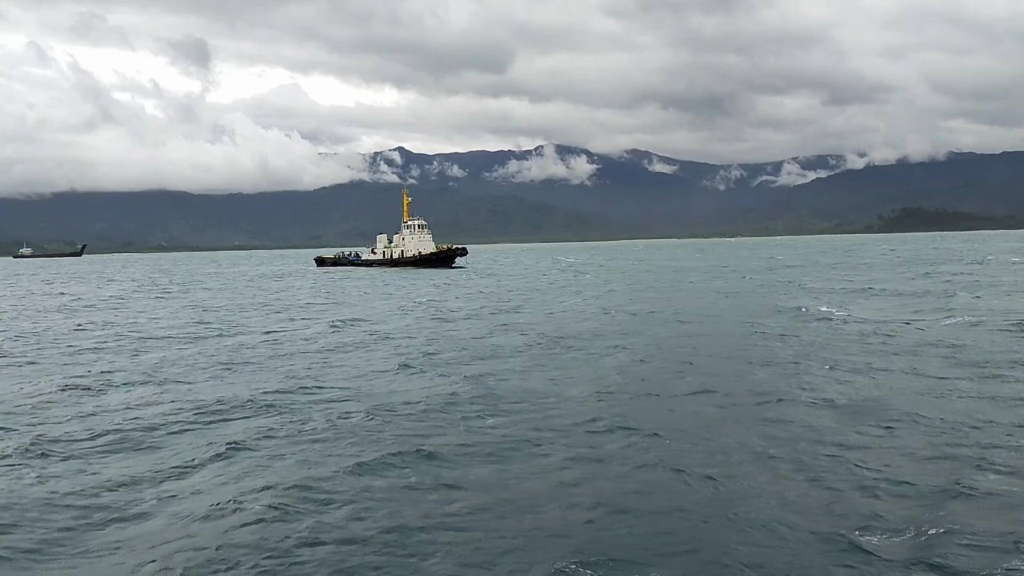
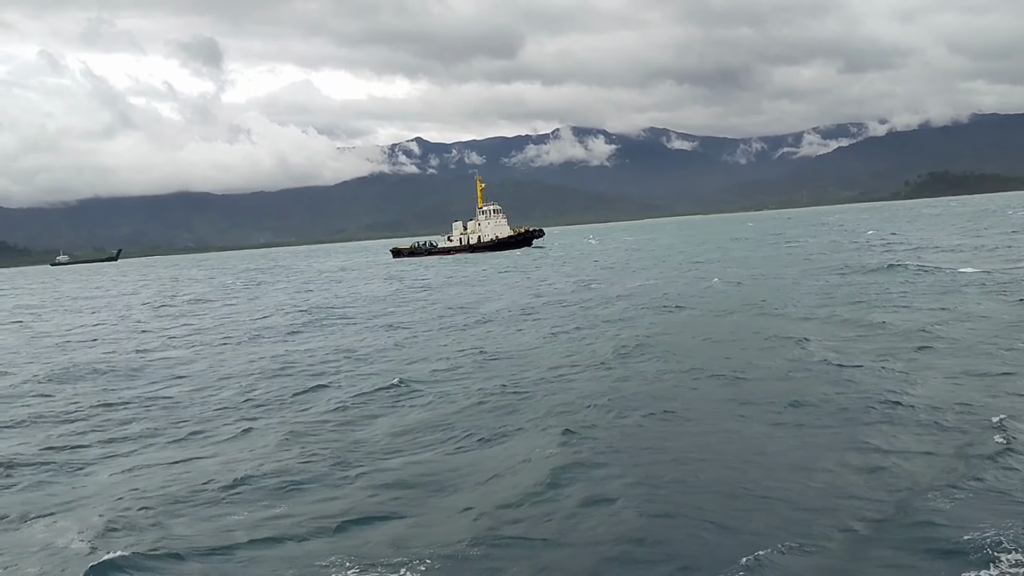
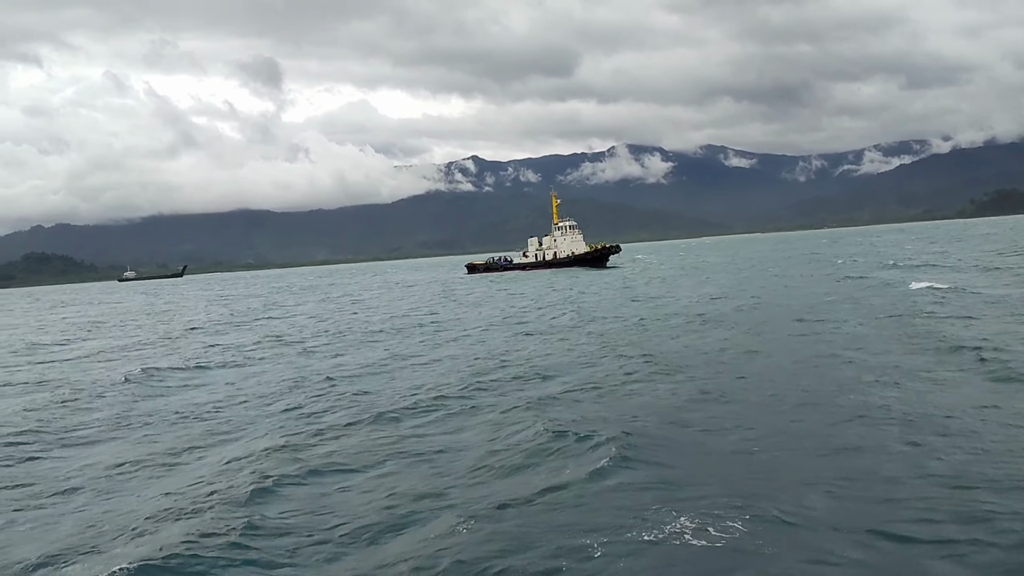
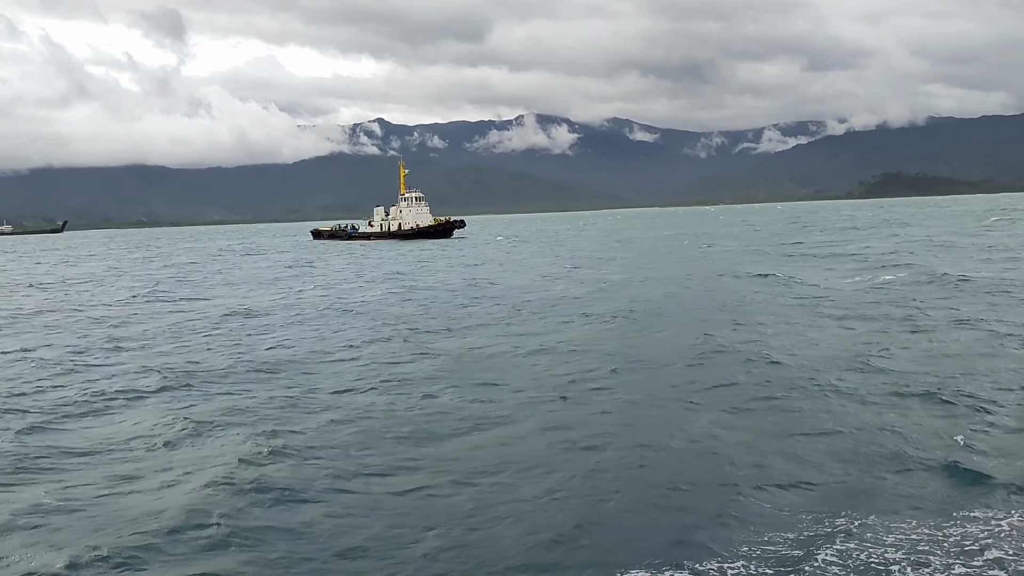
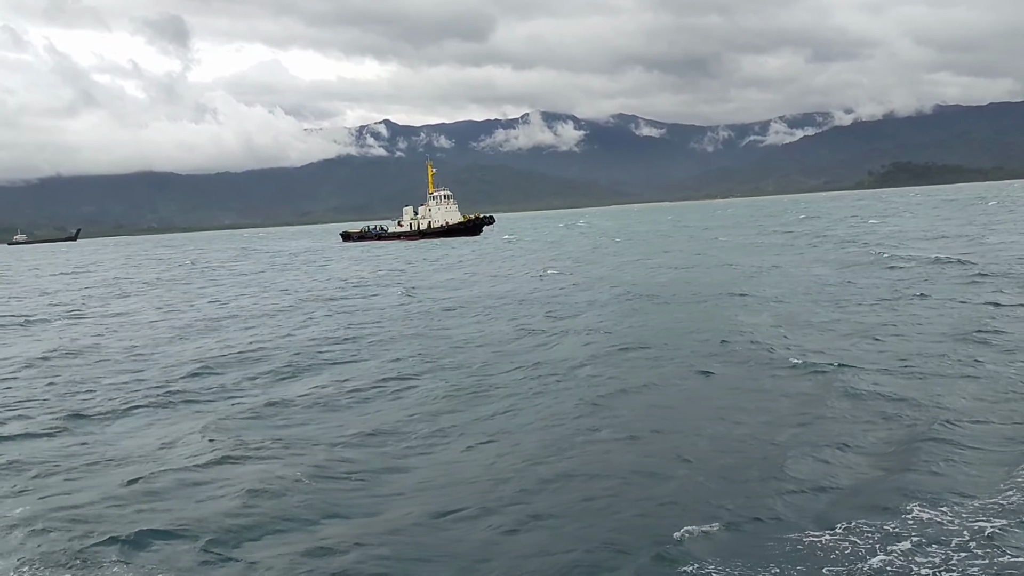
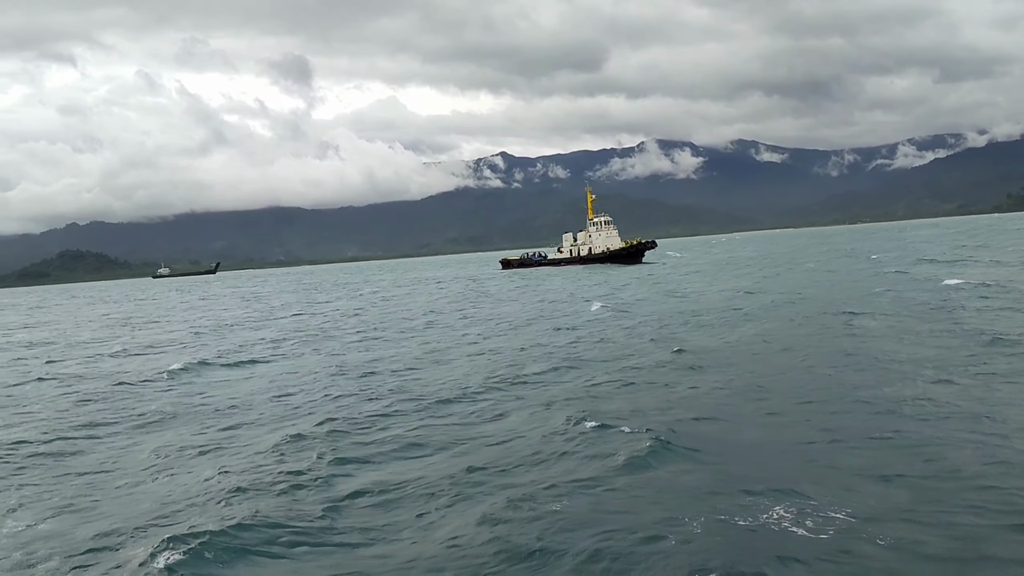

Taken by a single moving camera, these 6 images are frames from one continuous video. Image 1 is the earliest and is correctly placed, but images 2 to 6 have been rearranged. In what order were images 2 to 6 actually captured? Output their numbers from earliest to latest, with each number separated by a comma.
4, 5, 2, 3, 6
